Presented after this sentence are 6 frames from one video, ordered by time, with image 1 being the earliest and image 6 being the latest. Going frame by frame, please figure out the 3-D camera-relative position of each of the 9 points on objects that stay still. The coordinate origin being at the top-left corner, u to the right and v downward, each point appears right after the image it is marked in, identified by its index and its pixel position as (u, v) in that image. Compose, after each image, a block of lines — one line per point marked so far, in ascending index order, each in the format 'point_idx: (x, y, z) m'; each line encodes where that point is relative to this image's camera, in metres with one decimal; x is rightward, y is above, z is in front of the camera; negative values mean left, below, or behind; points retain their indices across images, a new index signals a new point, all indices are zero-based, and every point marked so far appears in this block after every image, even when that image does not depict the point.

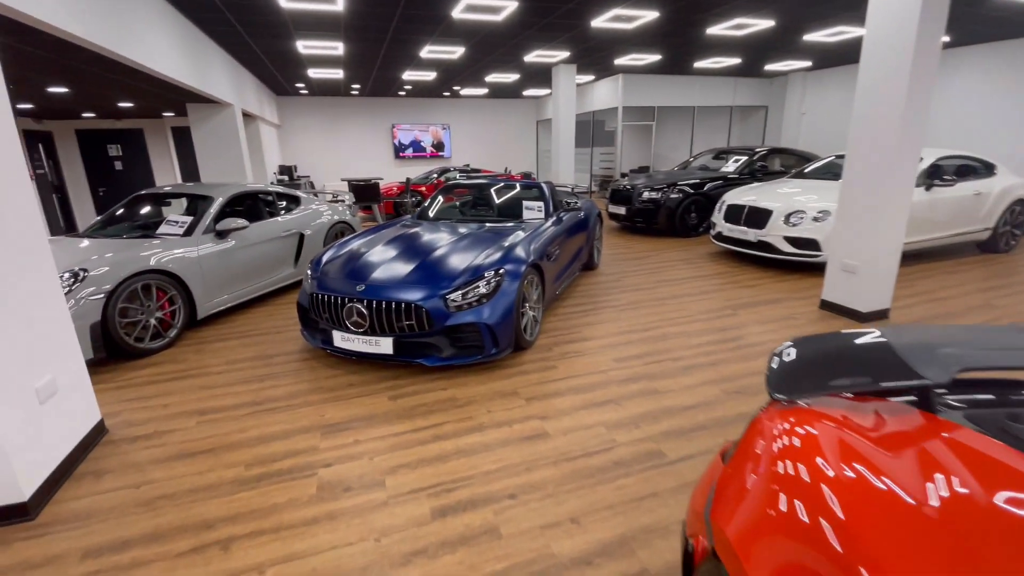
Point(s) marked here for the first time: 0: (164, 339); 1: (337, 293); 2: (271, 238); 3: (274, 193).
0: (-2.5, -0.4, +3.4) m
1: (-1.0, 0.0, +2.8) m
2: (-2.1, +0.4, +4.2) m
3: (-2.3, +0.9, +4.6) m
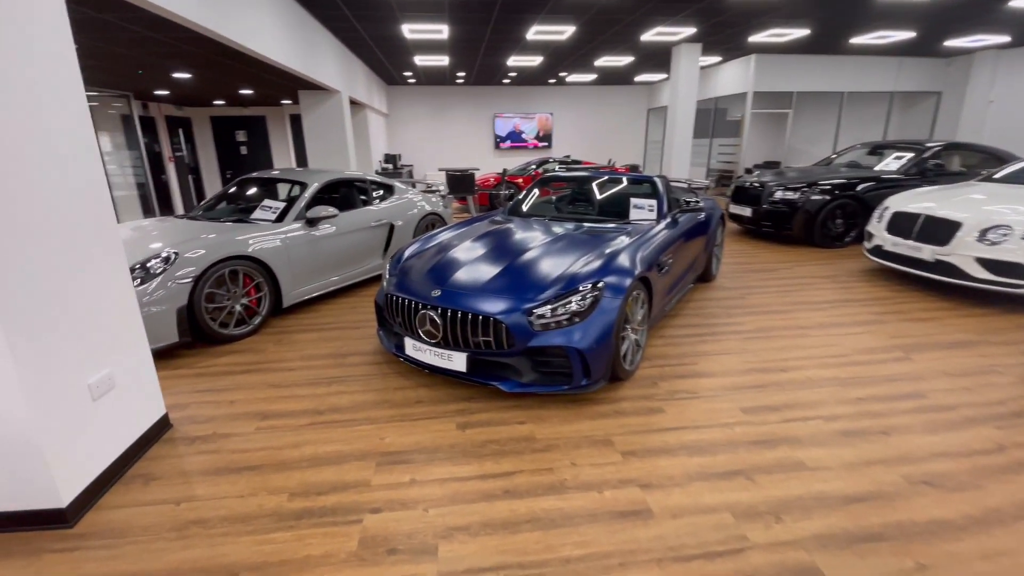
0: (-1.8, -0.3, +3.3) m
1: (-0.5, 0.0, +2.5) m
2: (-1.3, +0.5, +4.1) m
3: (-1.3, +1.0, +4.4) m
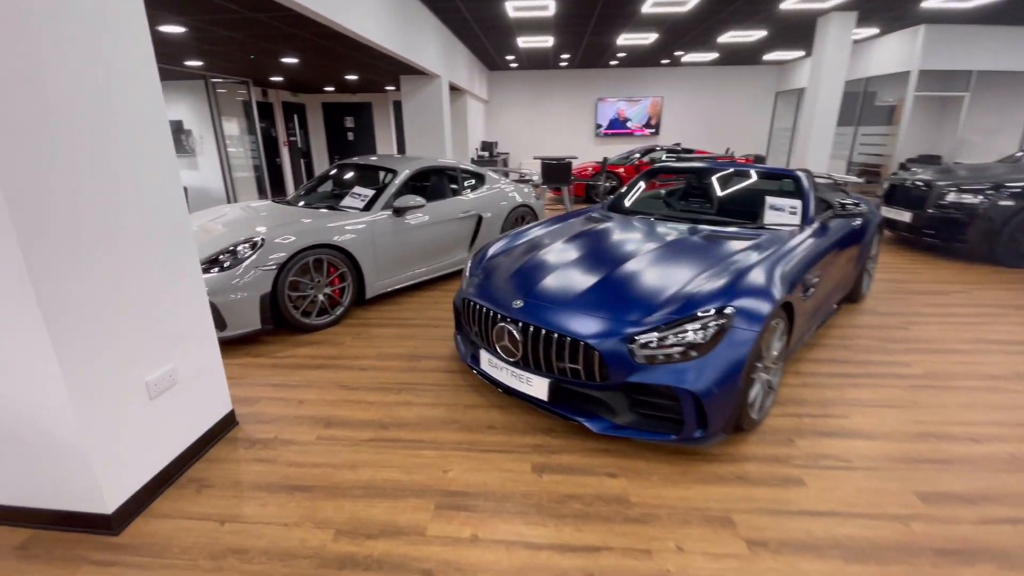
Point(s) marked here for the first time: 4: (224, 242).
0: (-1.2, -0.2, +3.2) m
1: (-0.1, -0.1, +2.2) m
2: (-0.5, +0.6, +3.9) m
3: (-0.5, +1.1, +4.2) m
4: (-1.7, +0.3, +2.9) m
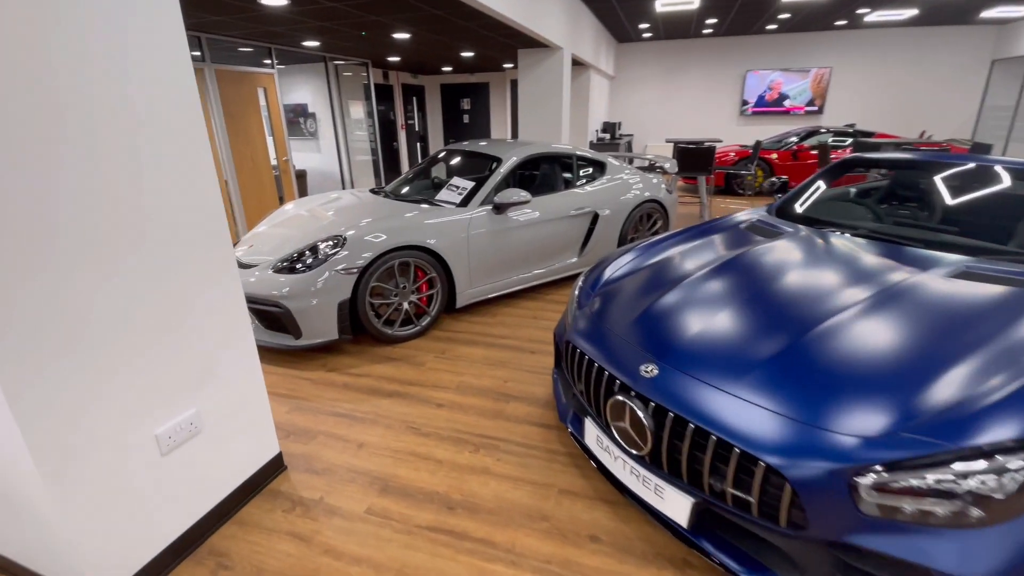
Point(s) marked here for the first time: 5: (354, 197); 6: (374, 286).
0: (-0.6, -0.2, +2.8) m
1: (+0.3, -0.2, +1.5) m
2: (+0.3, +0.5, +3.2) m
3: (+0.5, +1.0, +3.5) m
4: (-1.1, +0.3, +2.6) m
5: (-1.2, +0.7, +3.7) m
6: (-0.8, 0.0, +2.6) m
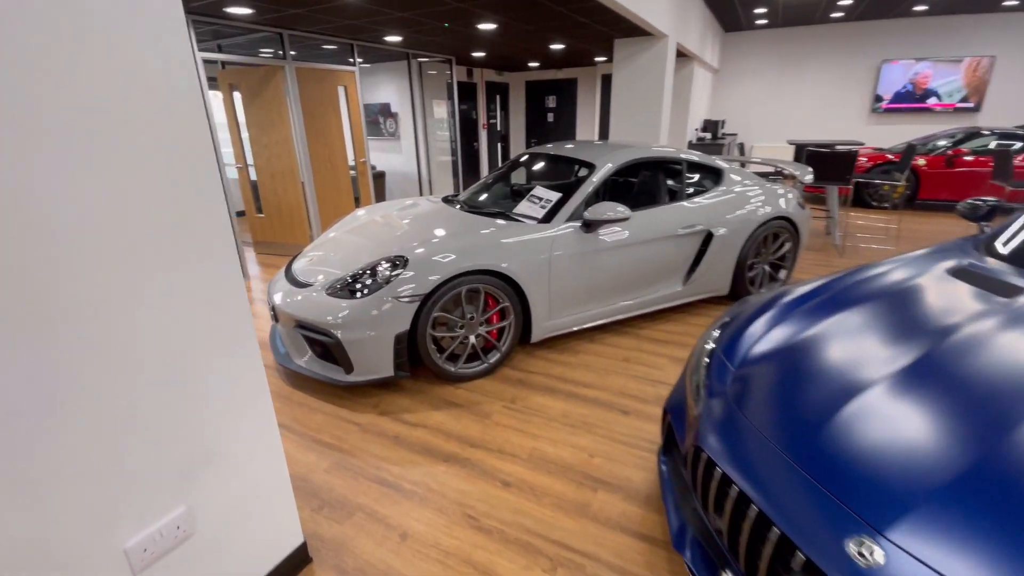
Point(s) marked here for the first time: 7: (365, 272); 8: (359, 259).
0: (-0.2, -0.4, +2.4) m
1: (+0.5, -0.4, +1.0) m
2: (+0.8, +0.3, +2.6) m
3: (+1.1, +0.8, +2.9) m
4: (-0.7, +0.2, +2.3) m
5: (-0.6, +0.6, +3.3) m
6: (-0.3, -0.1, +2.2) m
7: (-0.7, +0.1, +2.2) m
8: (-0.7, +0.1, +2.3) m
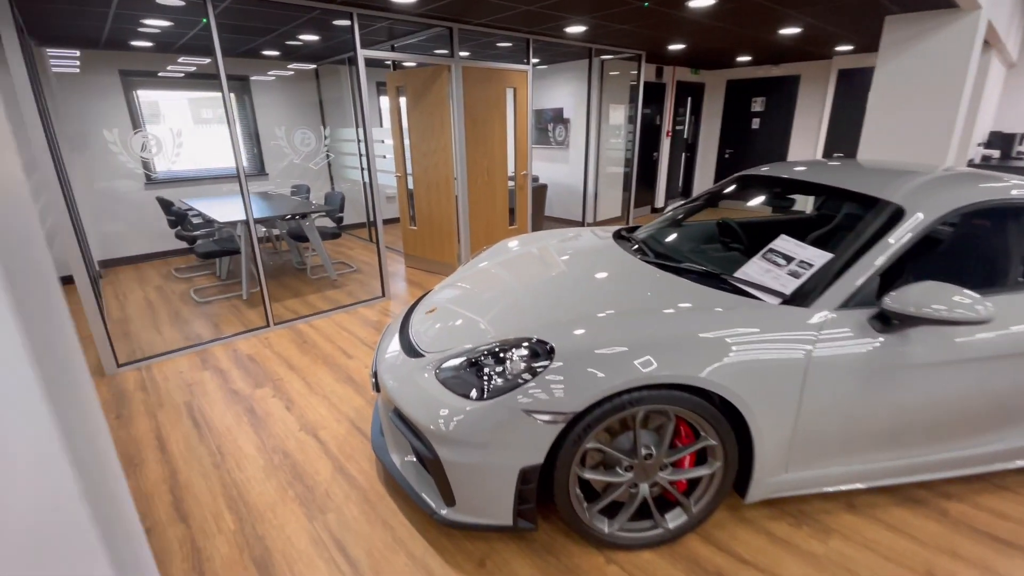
0: (+0.4, -0.7, +1.5) m
1: (+0.6, -0.8, -0.1) m
2: (+1.5, -0.2, +1.4) m
3: (+1.9, +0.3, +1.6) m
4: (0.0, -0.1, +1.5) m
5: (+0.4, +0.3, +2.5) m
6: (+0.2, -0.4, +1.4) m
7: (-0.1, -0.2, +1.4) m
8: (-0.1, -0.1, +1.5) m
